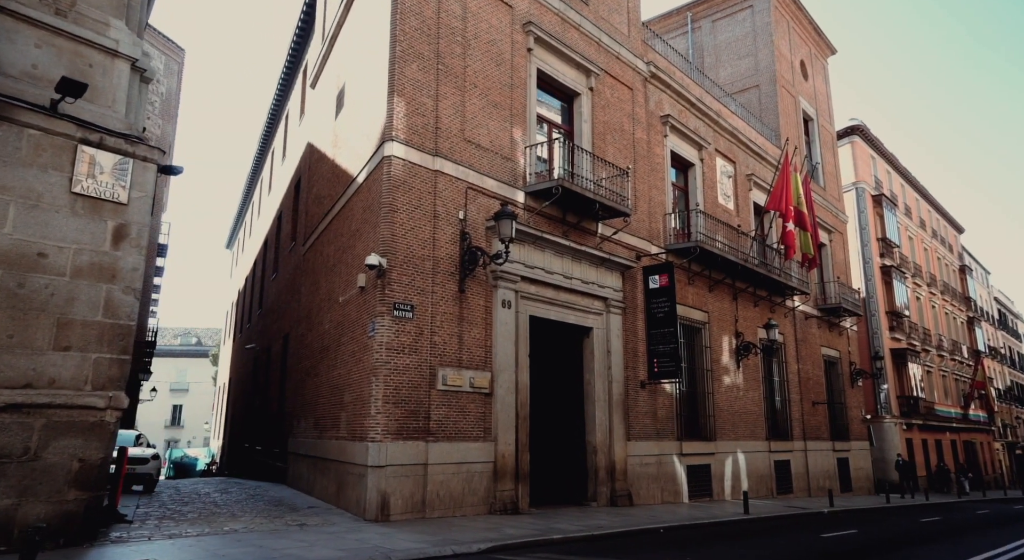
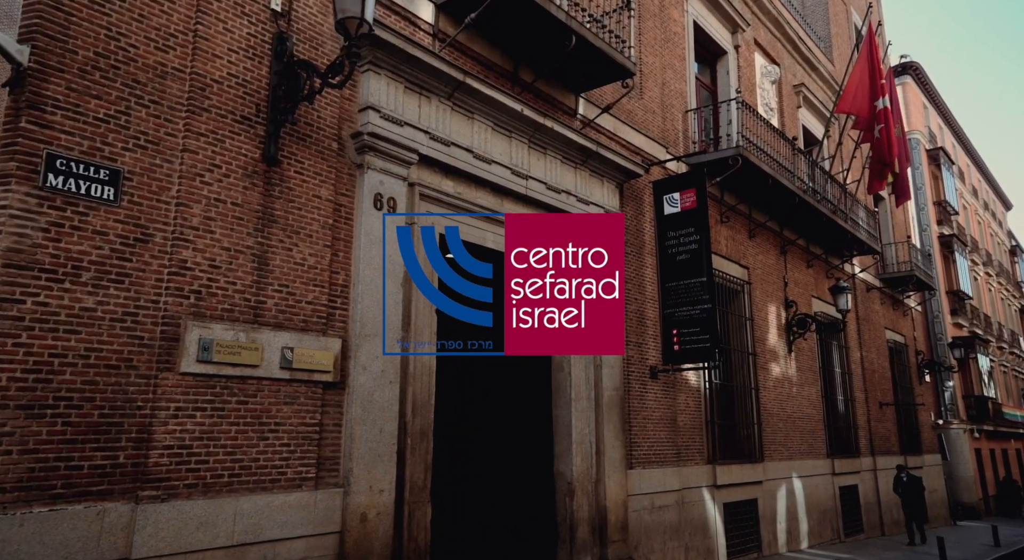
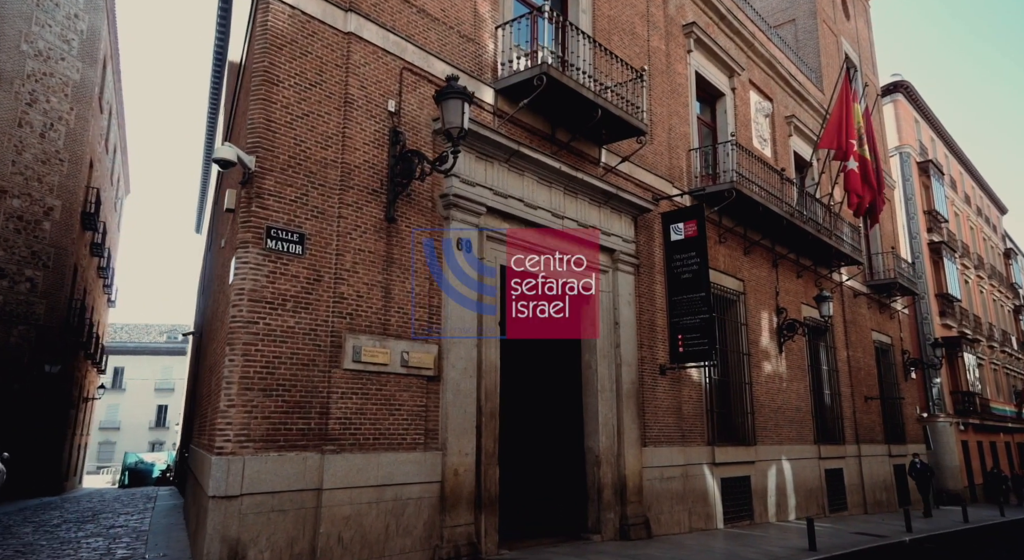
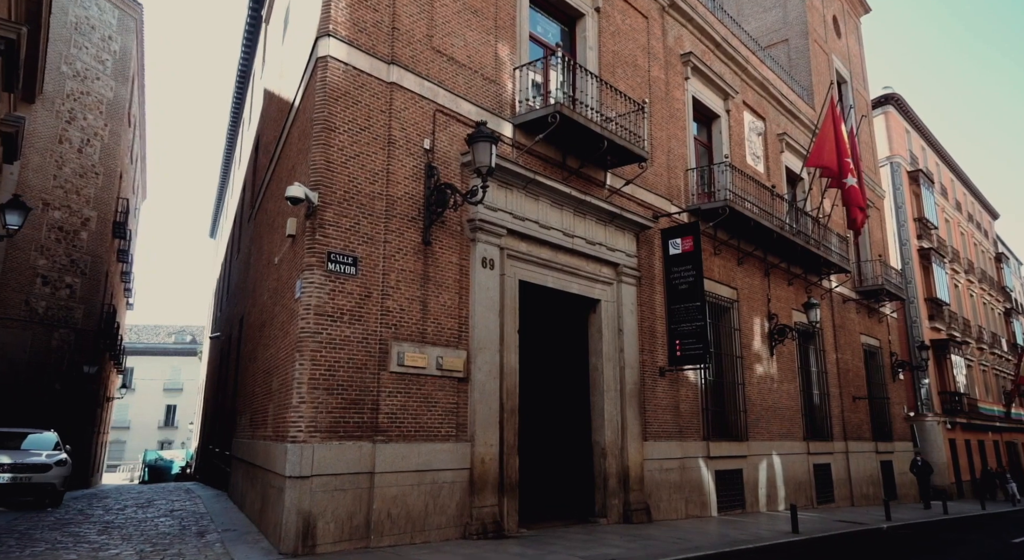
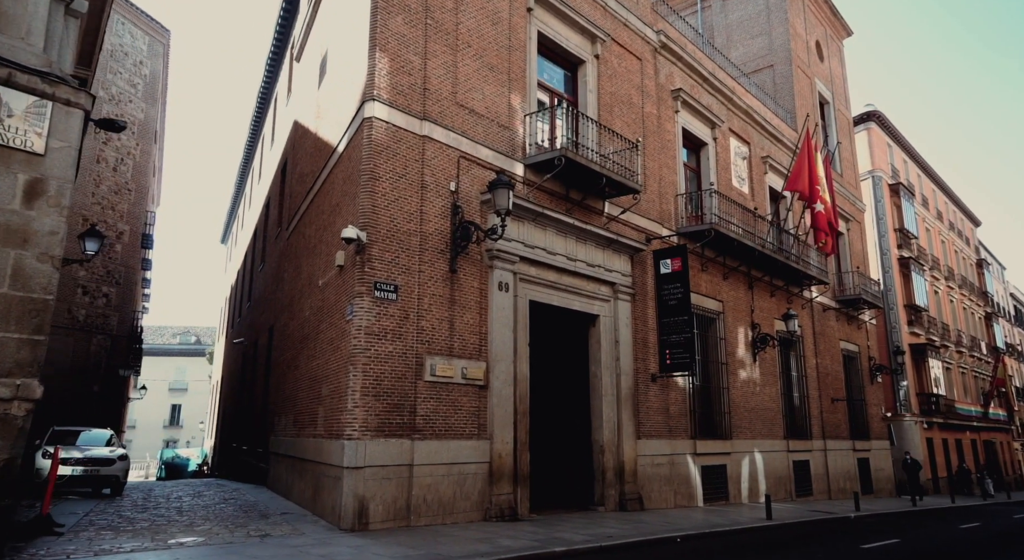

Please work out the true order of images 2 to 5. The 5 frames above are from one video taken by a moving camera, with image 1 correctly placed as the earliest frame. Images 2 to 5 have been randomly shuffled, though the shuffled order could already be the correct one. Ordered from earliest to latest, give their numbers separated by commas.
5, 4, 3, 2
